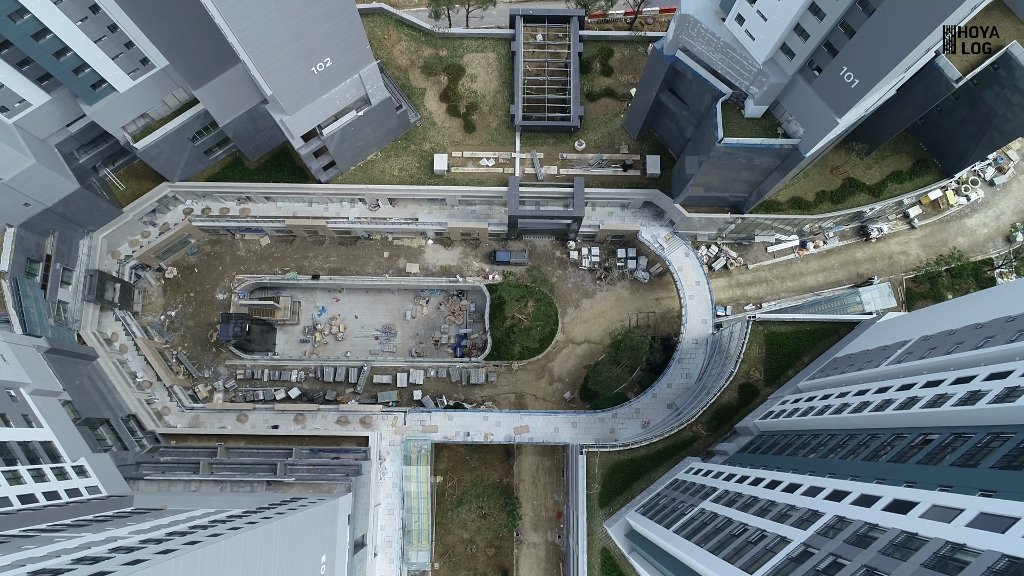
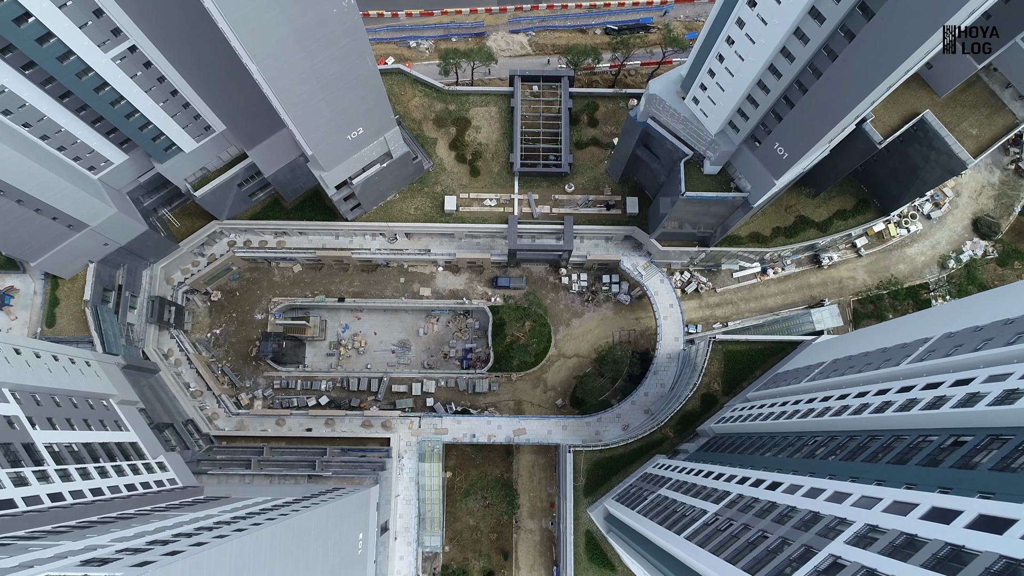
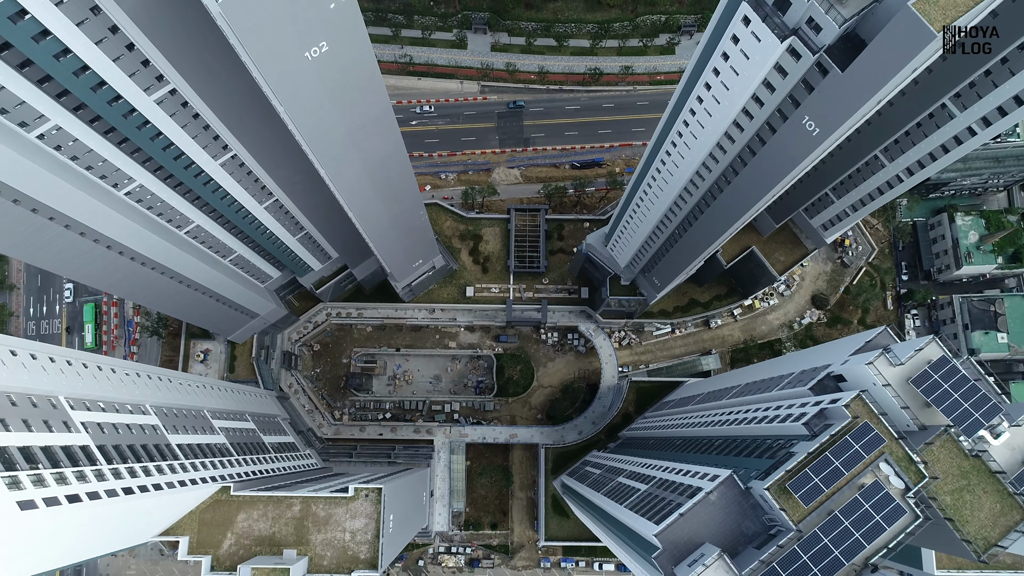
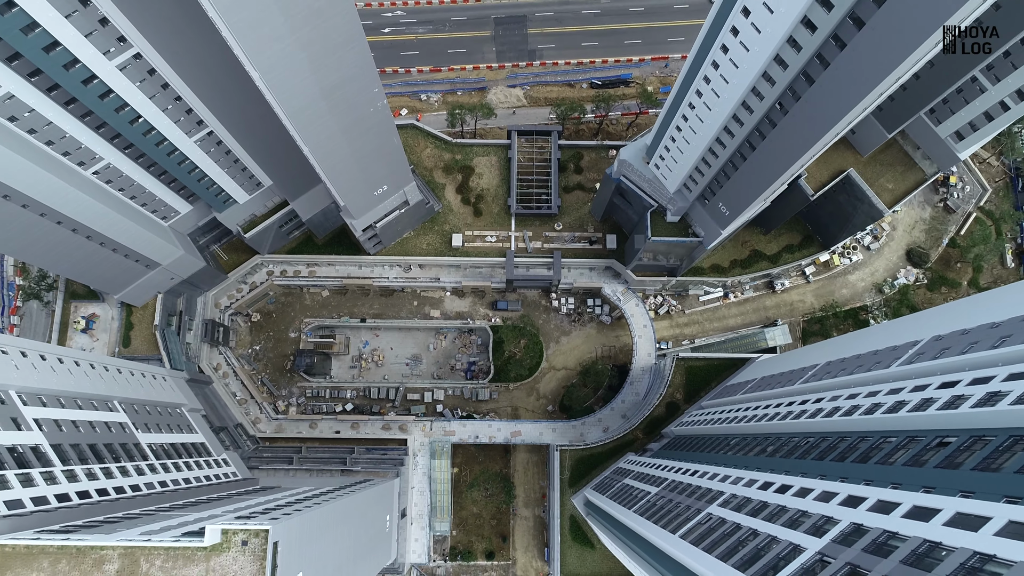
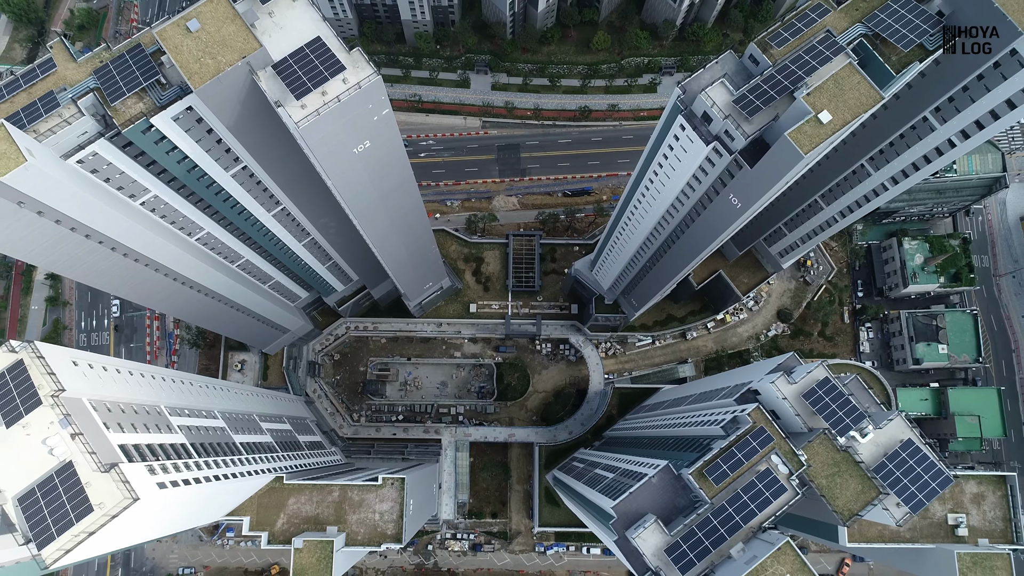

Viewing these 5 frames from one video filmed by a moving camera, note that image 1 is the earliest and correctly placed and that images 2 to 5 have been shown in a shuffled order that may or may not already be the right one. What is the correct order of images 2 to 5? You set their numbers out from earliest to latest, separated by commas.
2, 4, 3, 5
